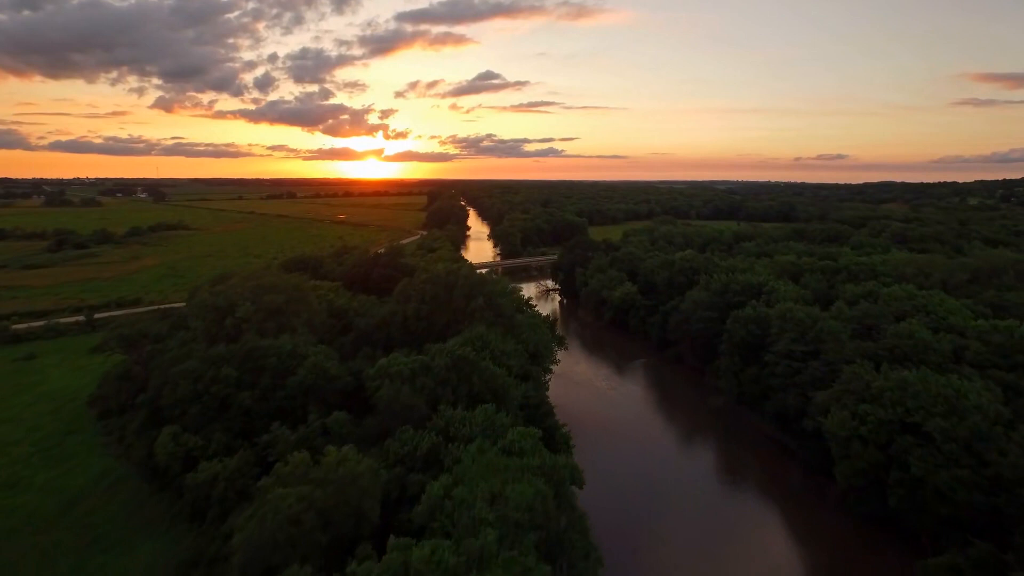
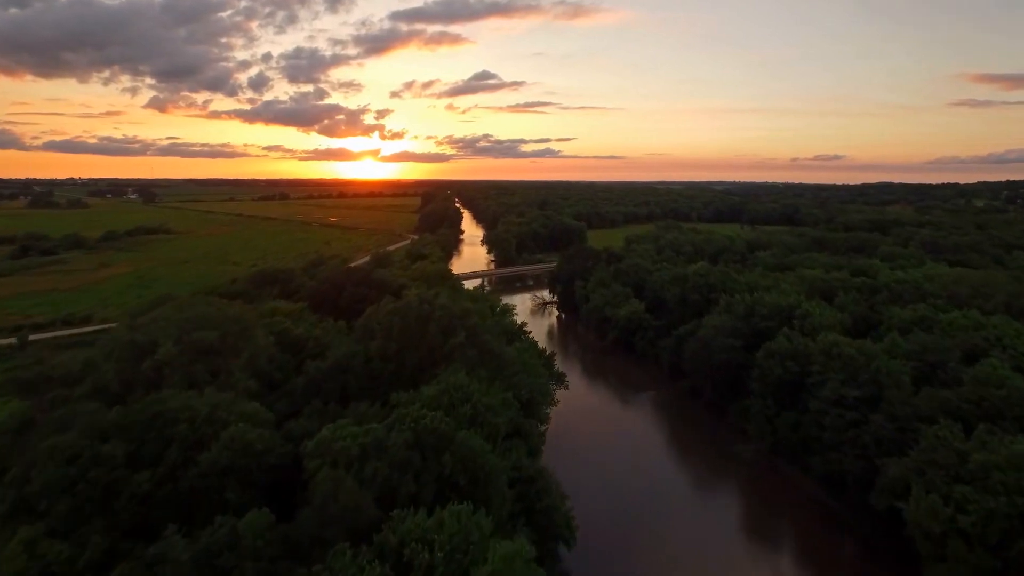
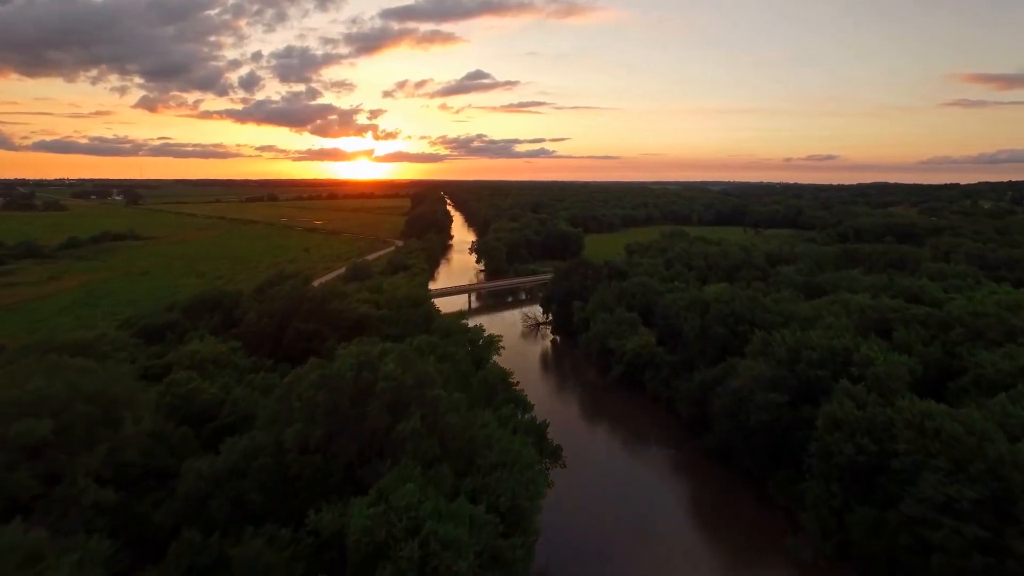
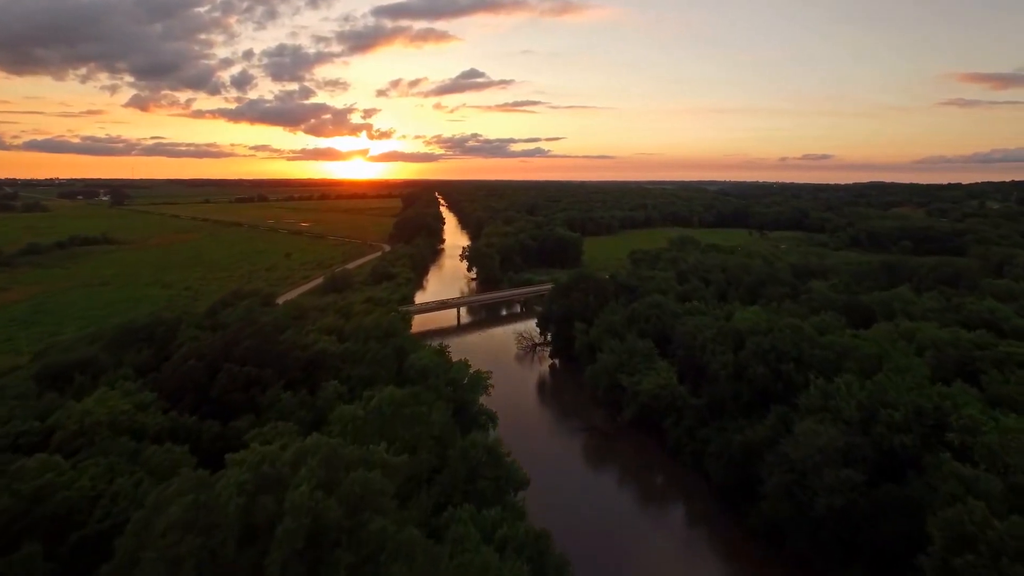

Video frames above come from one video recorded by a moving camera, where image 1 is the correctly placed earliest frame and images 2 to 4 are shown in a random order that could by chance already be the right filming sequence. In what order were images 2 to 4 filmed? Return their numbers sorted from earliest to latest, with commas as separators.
2, 3, 4
